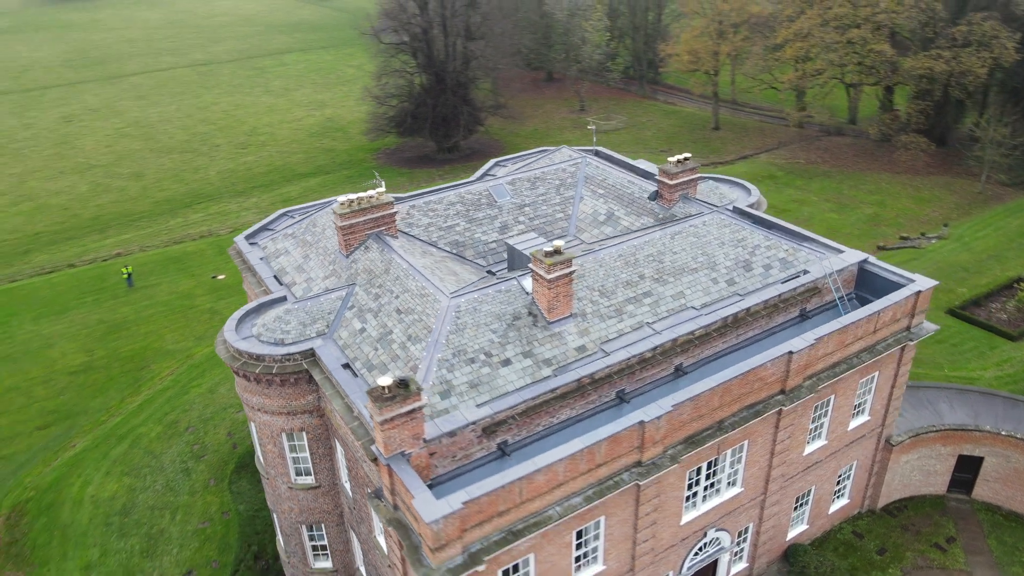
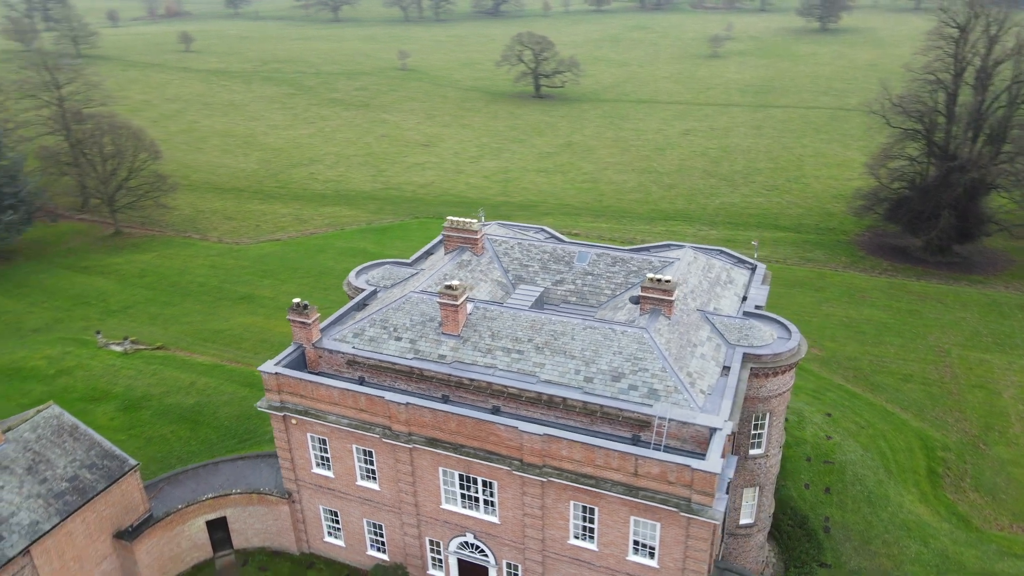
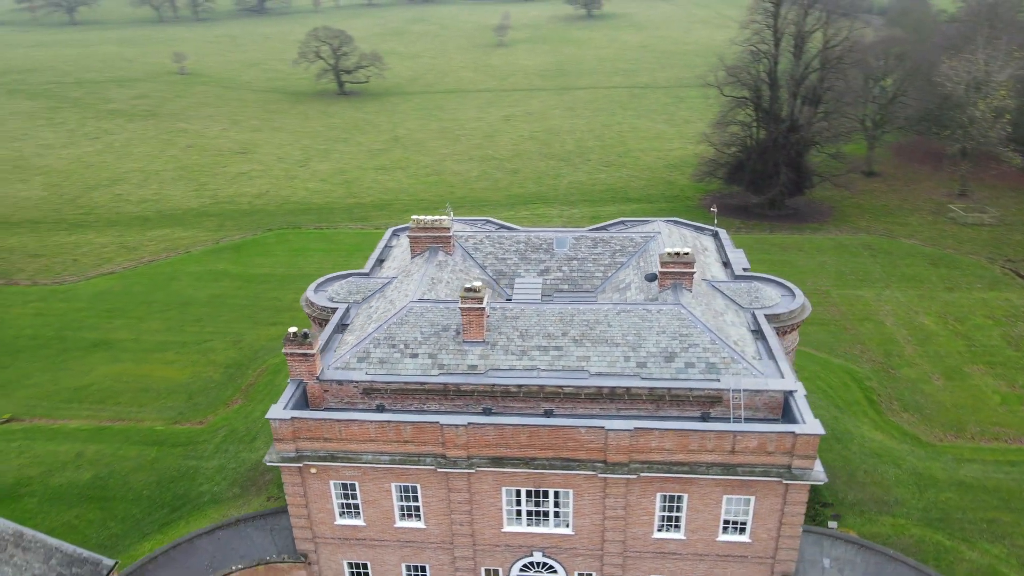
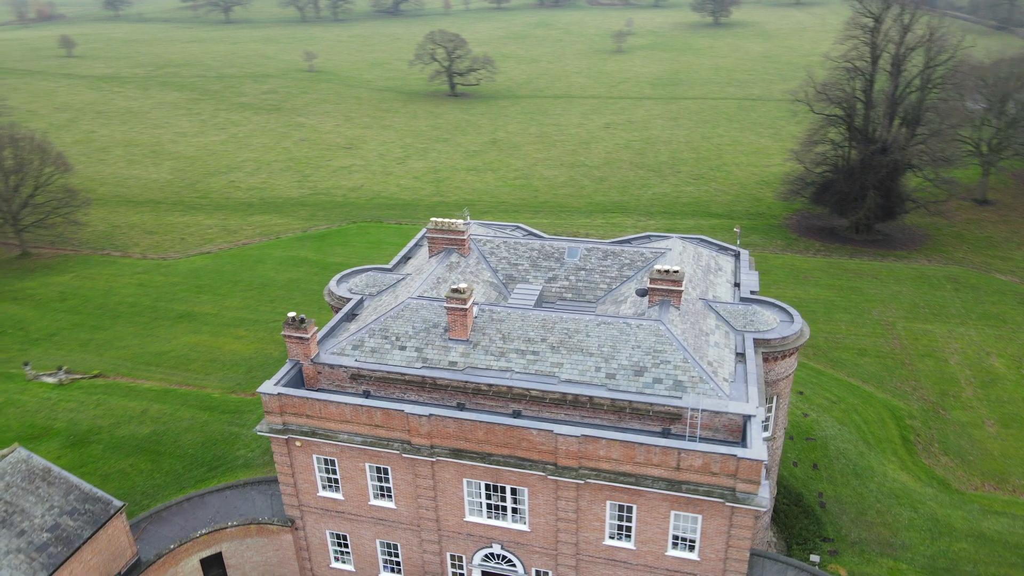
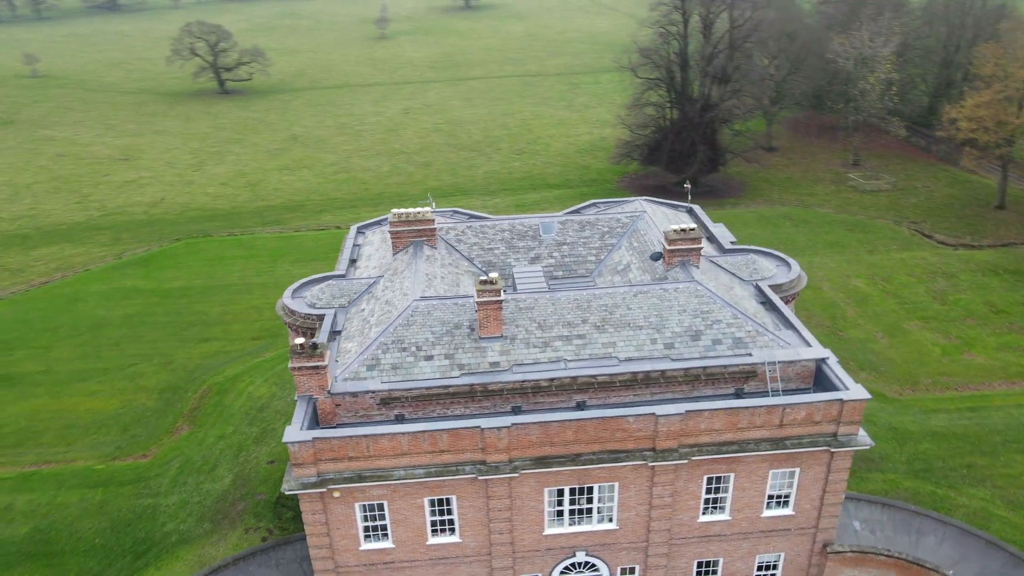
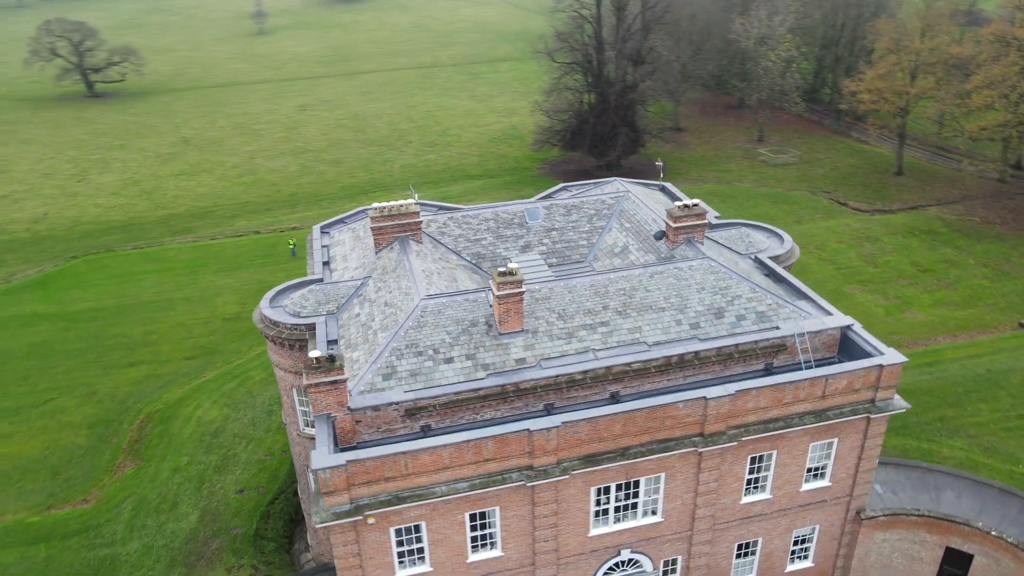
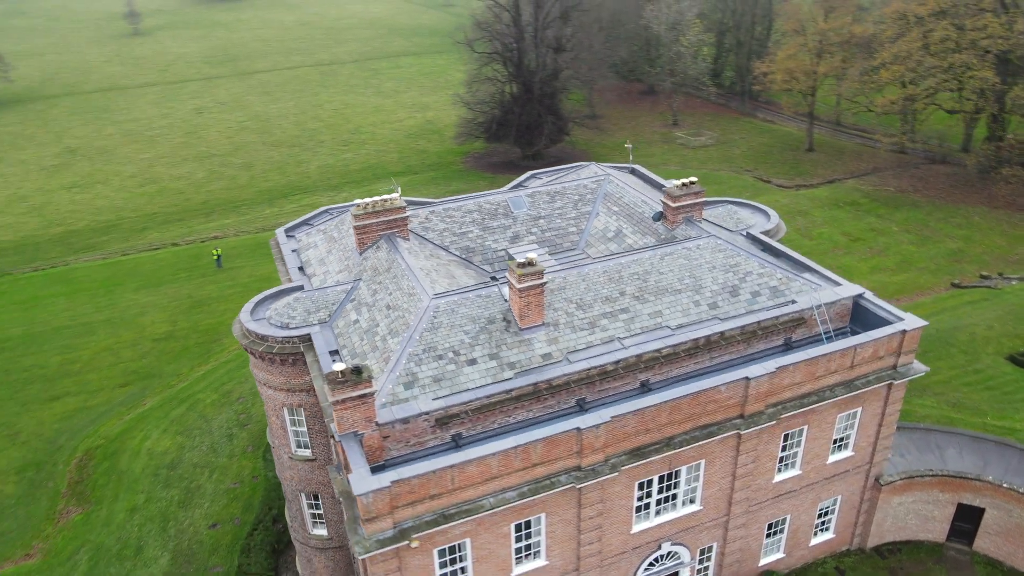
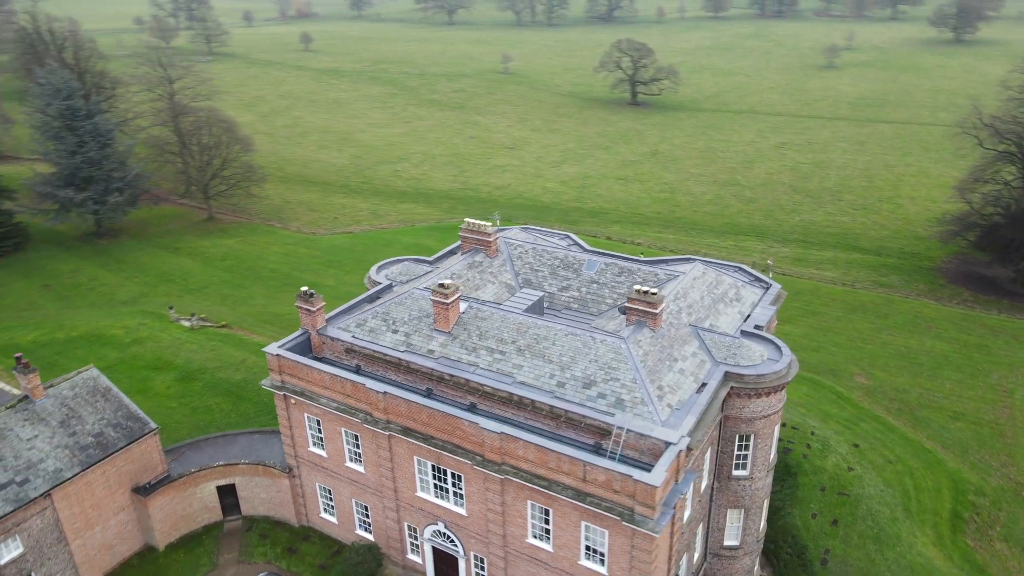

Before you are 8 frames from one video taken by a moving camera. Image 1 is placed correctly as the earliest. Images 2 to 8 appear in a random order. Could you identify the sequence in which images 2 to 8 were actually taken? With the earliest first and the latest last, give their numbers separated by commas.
7, 6, 5, 3, 4, 2, 8
